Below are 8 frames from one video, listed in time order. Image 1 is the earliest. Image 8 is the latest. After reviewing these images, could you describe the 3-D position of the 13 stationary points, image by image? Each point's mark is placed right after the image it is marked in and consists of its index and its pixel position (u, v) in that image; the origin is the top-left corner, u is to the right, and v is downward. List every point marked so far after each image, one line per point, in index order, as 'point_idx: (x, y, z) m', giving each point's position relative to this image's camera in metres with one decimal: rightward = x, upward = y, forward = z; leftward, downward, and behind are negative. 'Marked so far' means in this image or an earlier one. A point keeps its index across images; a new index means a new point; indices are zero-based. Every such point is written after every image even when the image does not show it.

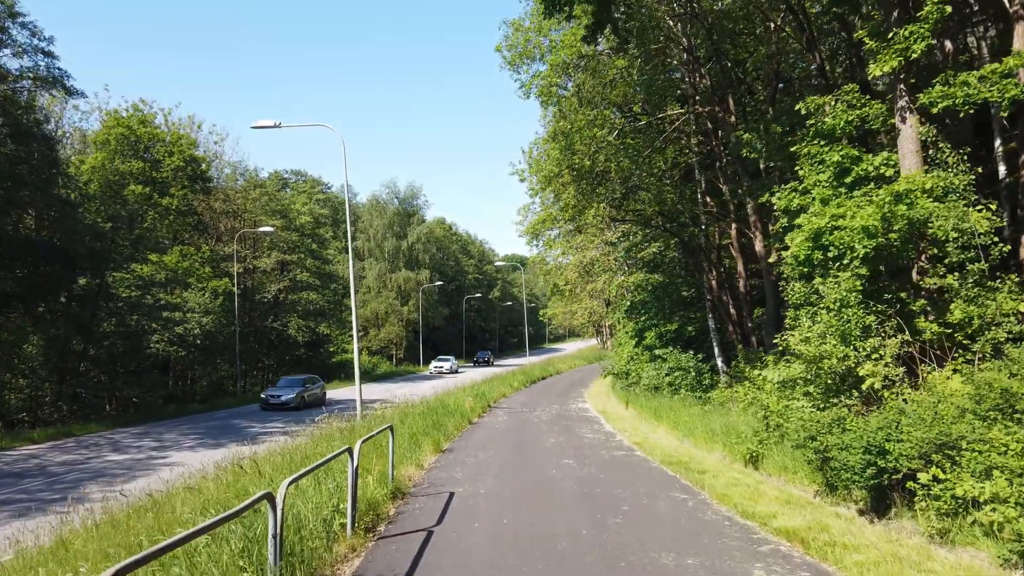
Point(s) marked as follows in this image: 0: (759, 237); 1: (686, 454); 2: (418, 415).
0: (+5.6, +1.1, +17.6) m
1: (+2.5, -2.4, +11.0) m
2: (-1.7, -2.3, +13.7) m
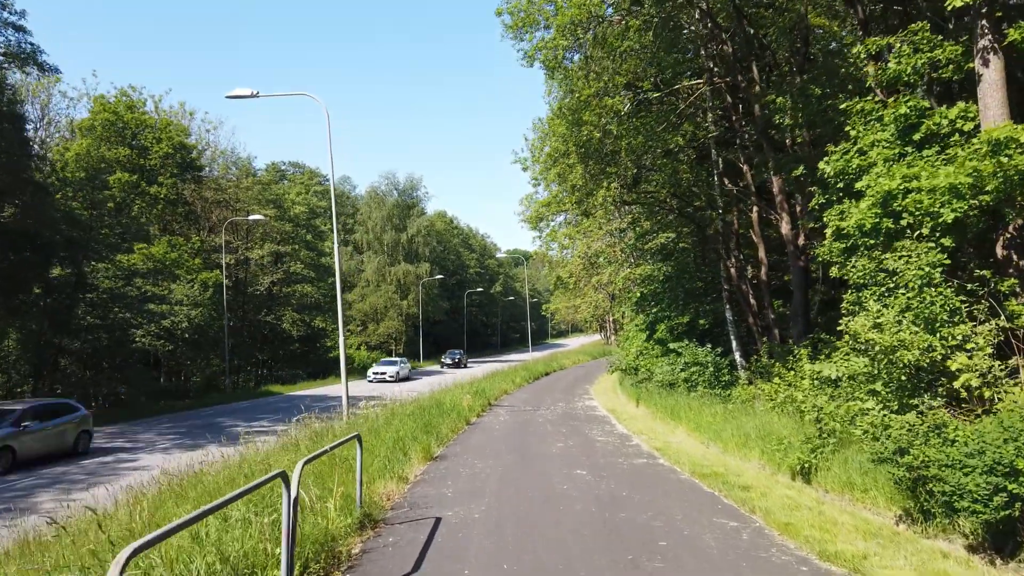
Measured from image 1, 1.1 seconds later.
0: (+5.7, +1.4, +15.9) m
1: (+2.5, -2.1, +9.4) m
2: (-1.7, -2.0, +12.1) m
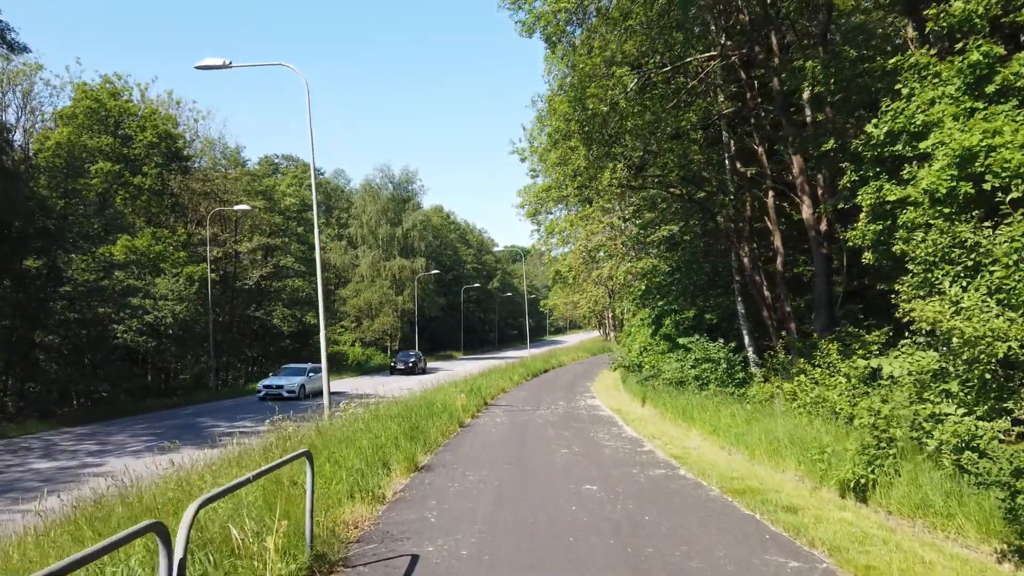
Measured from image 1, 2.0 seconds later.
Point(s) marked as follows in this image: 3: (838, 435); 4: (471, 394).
0: (+5.6, +1.6, +14.7) m
1: (+2.5, -2.0, +8.1) m
2: (-1.7, -1.8, +10.8) m
3: (+3.5, -1.6, +8.3) m
4: (-0.9, -2.4, +17.5) m
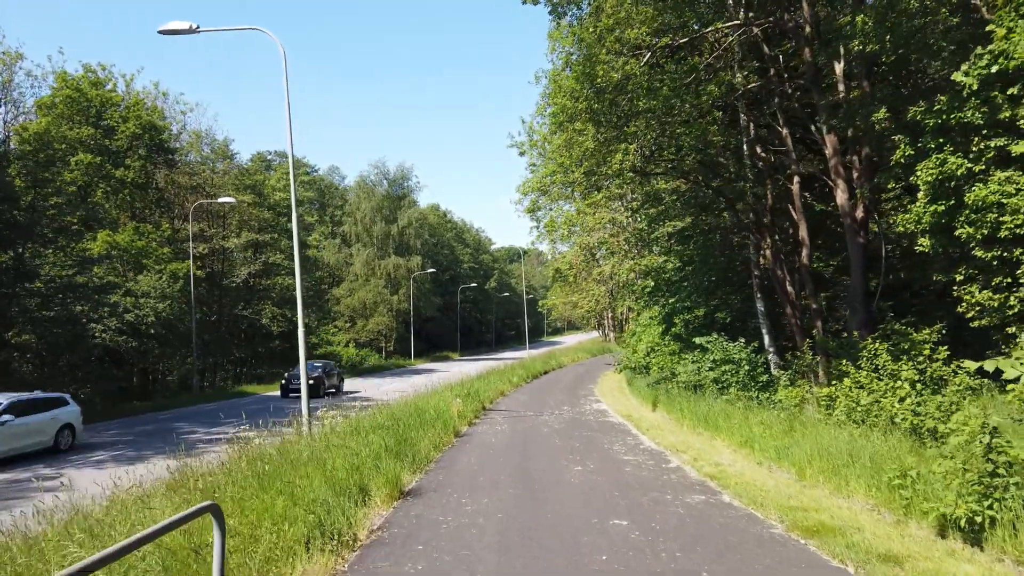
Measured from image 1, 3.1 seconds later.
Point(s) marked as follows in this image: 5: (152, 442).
0: (+5.6, +1.7, +13.2) m
1: (+2.5, -1.8, +6.6) m
2: (-1.7, -1.7, +9.3) m
3: (+3.6, -1.5, +6.8) m
4: (-0.9, -2.3, +16.0) m
5: (-8.3, -3.5, +17.7) m
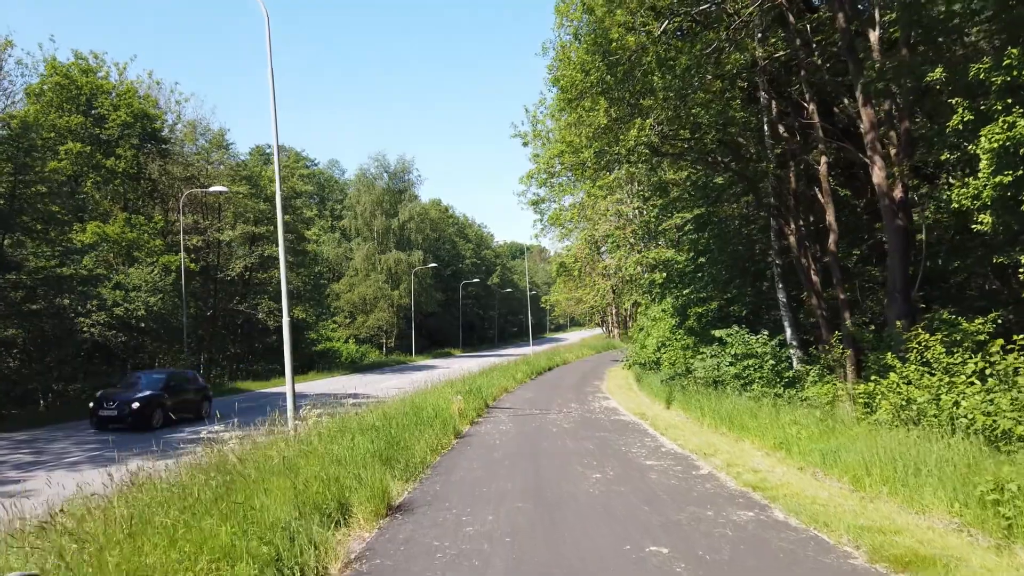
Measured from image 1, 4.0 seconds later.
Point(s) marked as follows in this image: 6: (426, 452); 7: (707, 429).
0: (+5.7, +1.9, +12.1) m
1: (+2.6, -1.6, +5.5) m
2: (-1.6, -1.5, +8.2) m
3: (+3.6, -1.3, +5.7) m
4: (-0.8, -2.1, +14.9) m
5: (-8.2, -3.3, +16.6) m
6: (-0.9, -1.7, +8.2) m
7: (+3.1, -2.2, +12.2) m
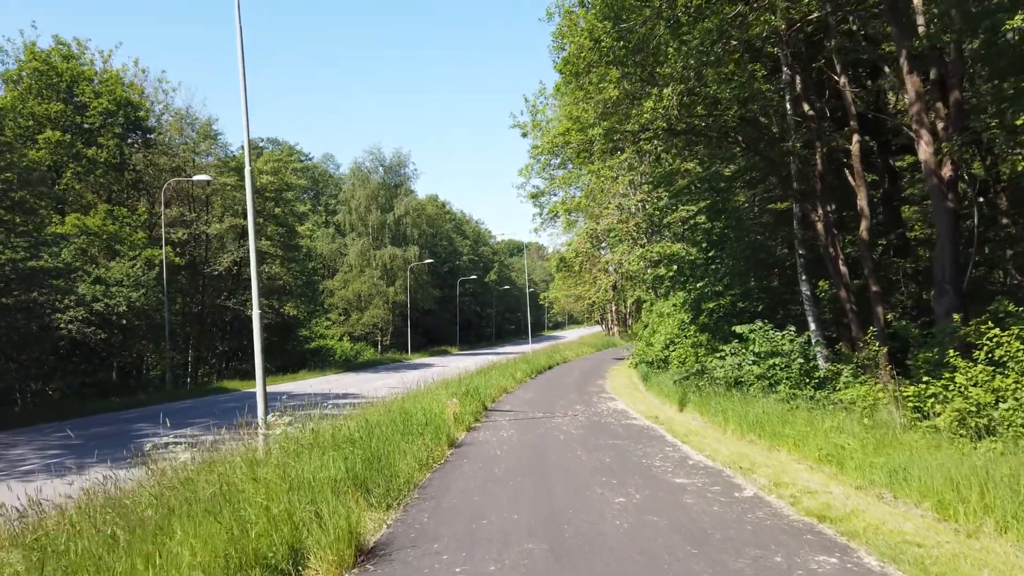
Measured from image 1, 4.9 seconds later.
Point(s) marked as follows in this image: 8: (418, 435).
0: (+5.8, +2.1, +10.7) m
1: (+2.7, -1.5, +4.2) m
2: (-1.5, -1.4, +6.9) m
3: (+3.7, -1.1, +4.3) m
4: (-0.8, -1.9, +13.5) m
5: (-8.1, -3.2, +15.3) m
6: (-0.9, -1.6, +6.9) m
7: (+3.1, -2.1, +10.9) m
8: (-1.0, -1.6, +8.3) m
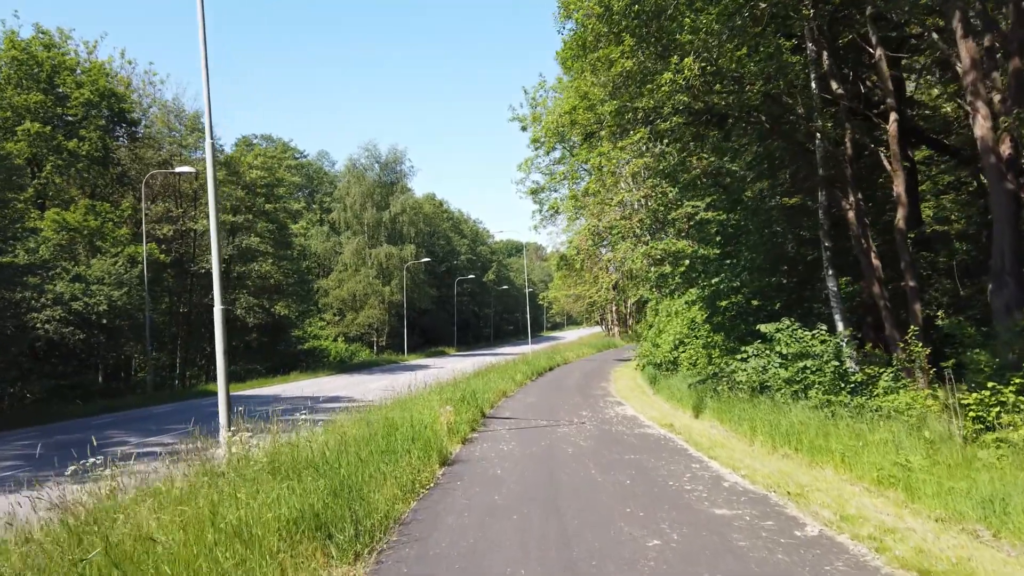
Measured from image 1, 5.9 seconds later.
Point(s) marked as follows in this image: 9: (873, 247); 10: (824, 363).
0: (+5.8, +2.1, +9.5) m
1: (+2.7, -1.4, +2.9) m
2: (-1.5, -1.3, +5.6) m
3: (+3.7, -1.0, +3.1) m
4: (-0.8, -1.8, +12.2) m
5: (-8.1, -3.1, +14.0) m
6: (-0.9, -1.5, +5.6) m
7: (+3.1, -2.0, +9.6) m
8: (-1.0, -1.5, +7.0) m
9: (+6.1, +0.7, +13.1) m
10: (+4.7, -1.1, +11.6) m
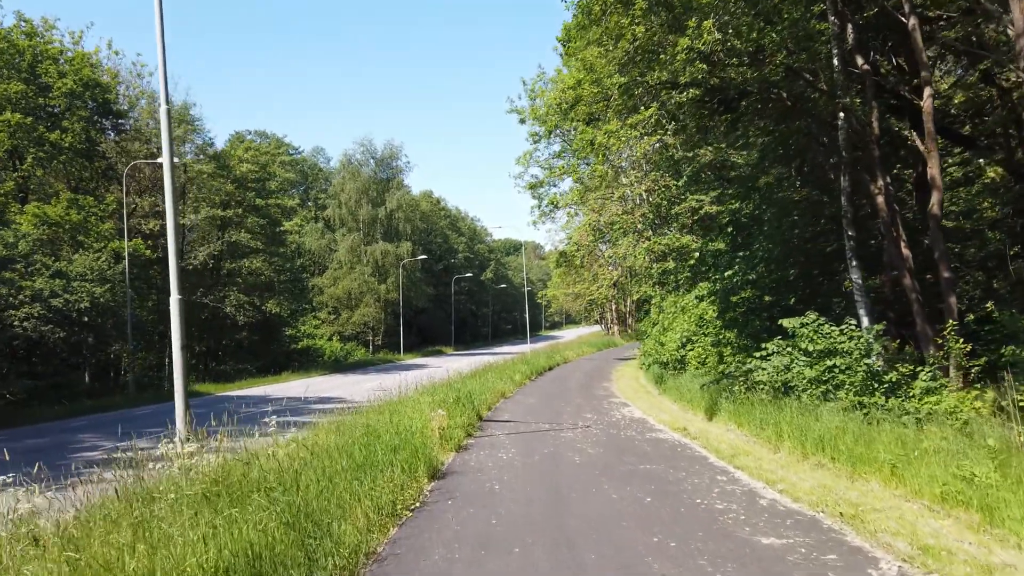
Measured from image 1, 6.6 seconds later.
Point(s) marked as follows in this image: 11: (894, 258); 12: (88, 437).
0: (+5.8, +2.3, +8.5) m
1: (+2.7, -1.3, +1.9) m
2: (-1.5, -1.2, +4.5) m
3: (+3.7, -0.9, +2.0) m
4: (-0.8, -1.7, +11.2) m
5: (-8.2, -3.0, +12.9) m
6: (-0.8, -1.4, +4.6) m
7: (+3.1, -1.9, +8.6) m
8: (-1.0, -1.4, +6.0) m
9: (+6.1, +0.9, +12.0) m
10: (+4.6, -1.0, +10.5) m
11: (+6.0, +0.5, +12.0) m
12: (-8.8, -3.1, +16.0) m
